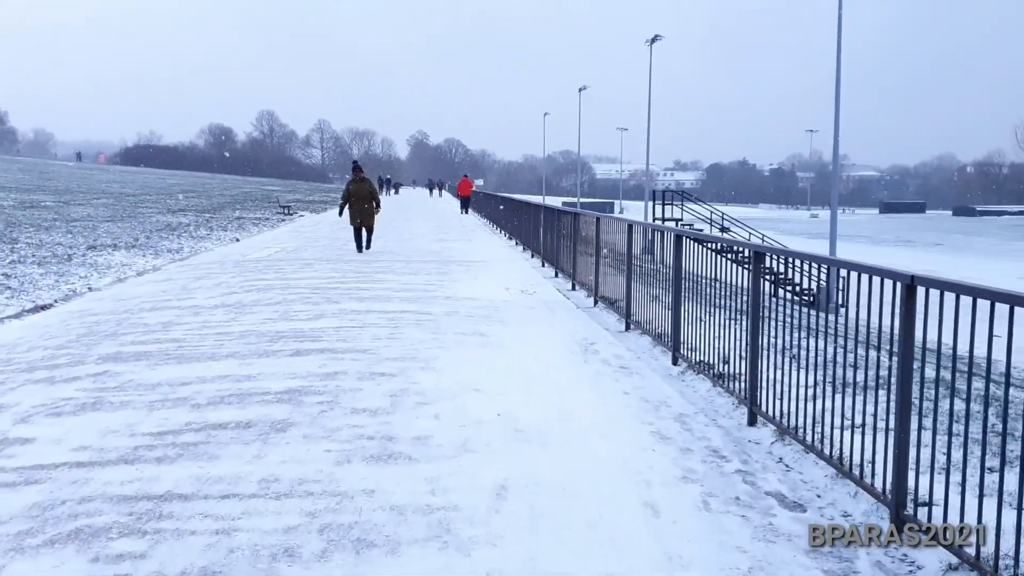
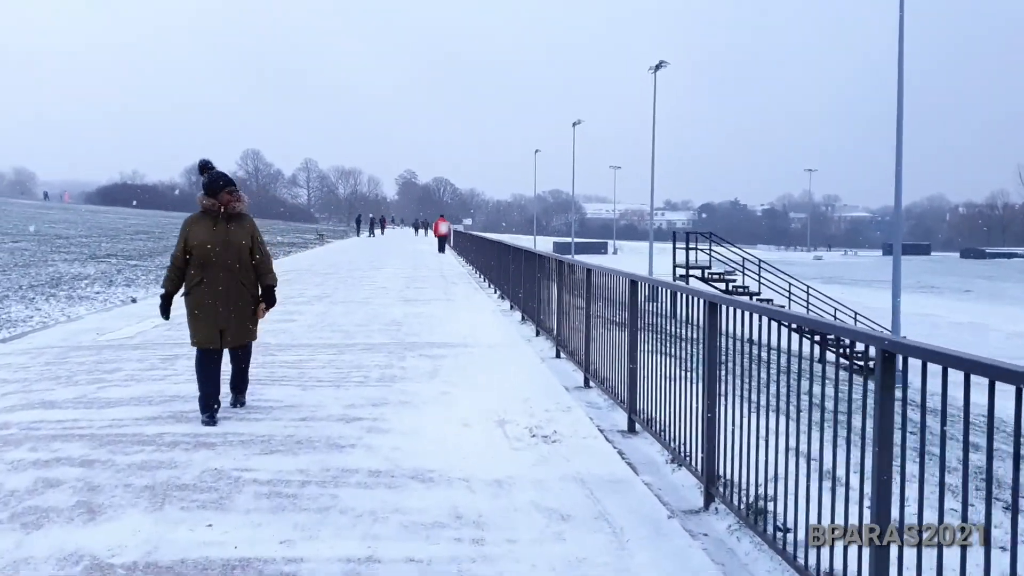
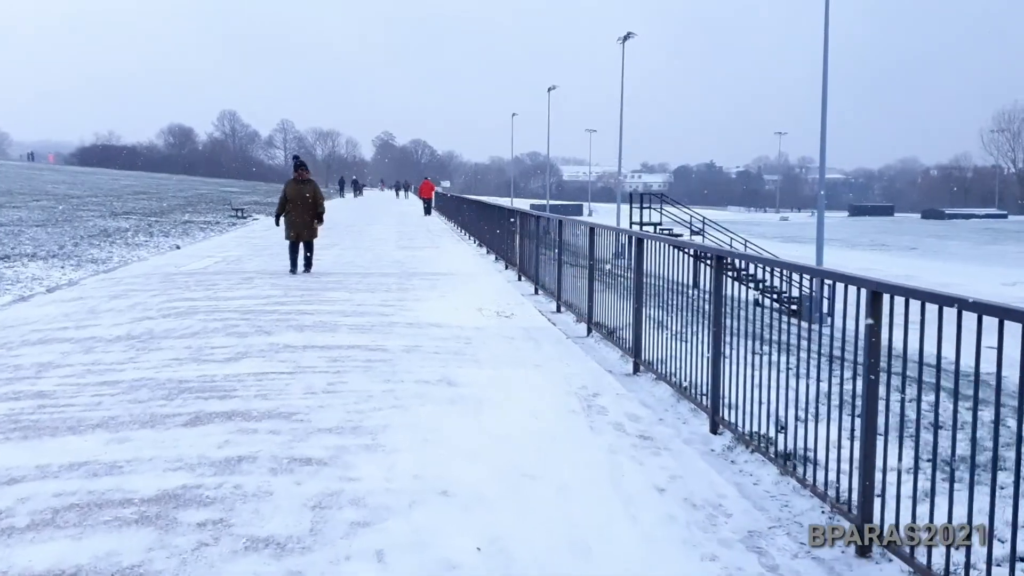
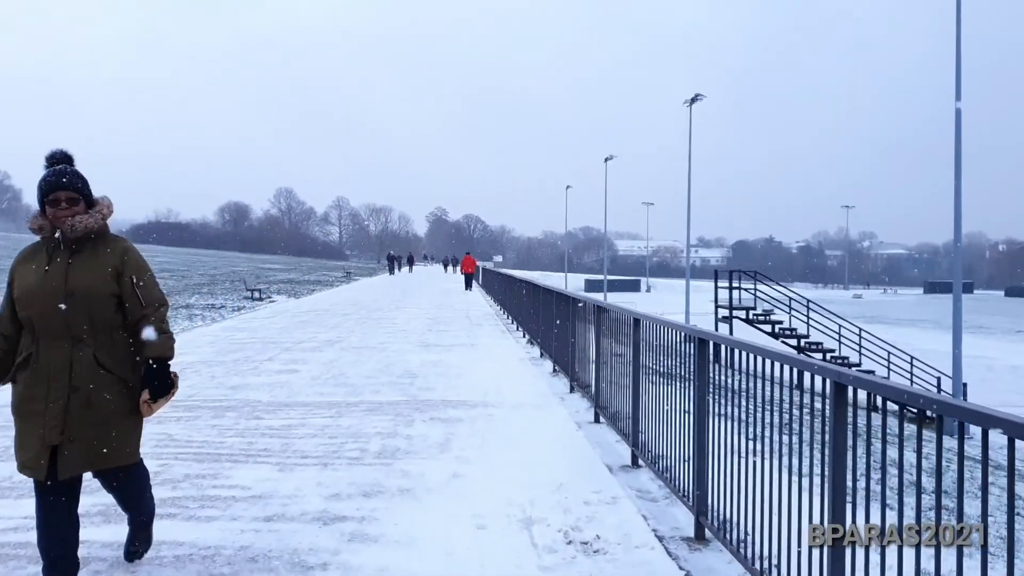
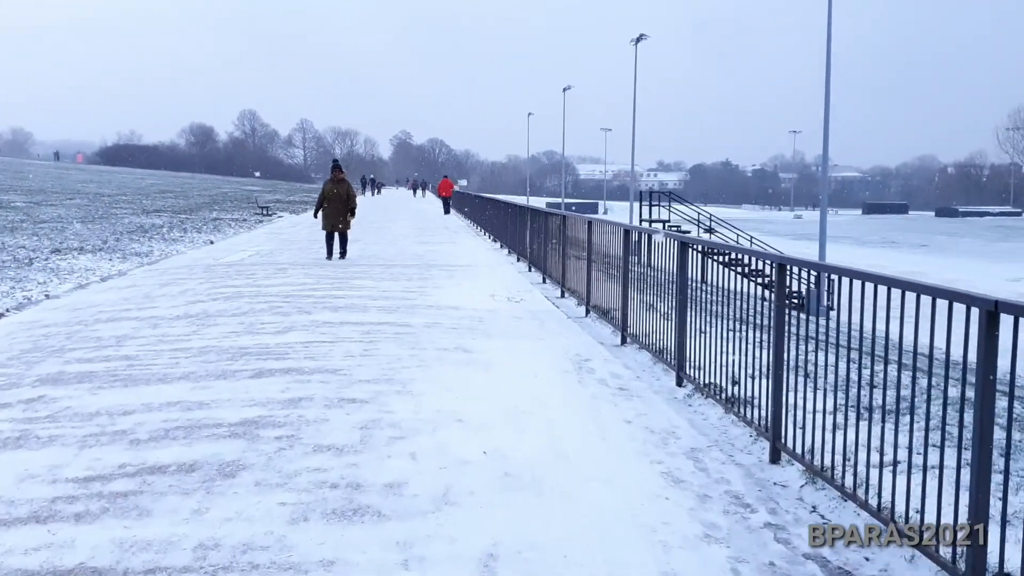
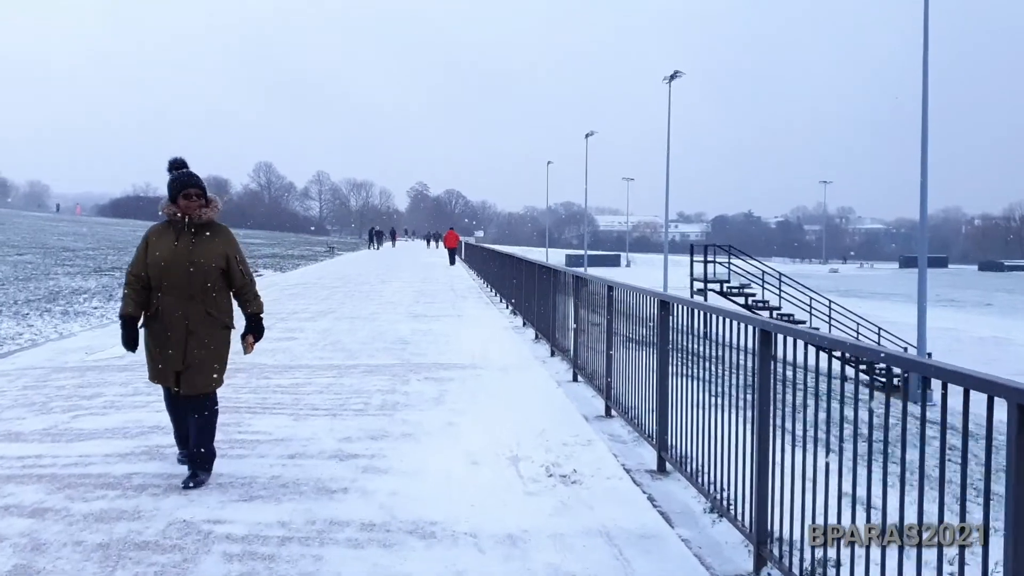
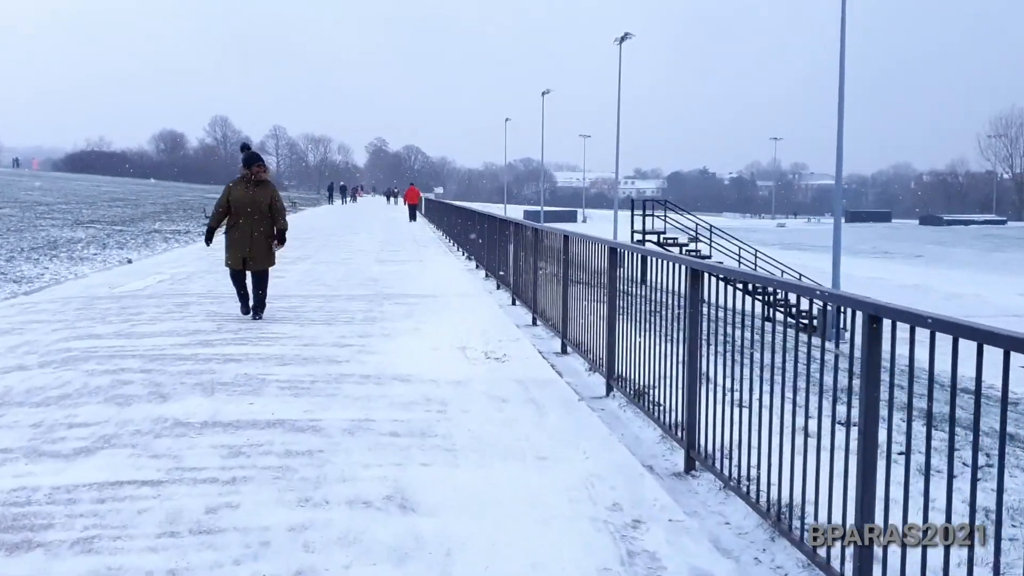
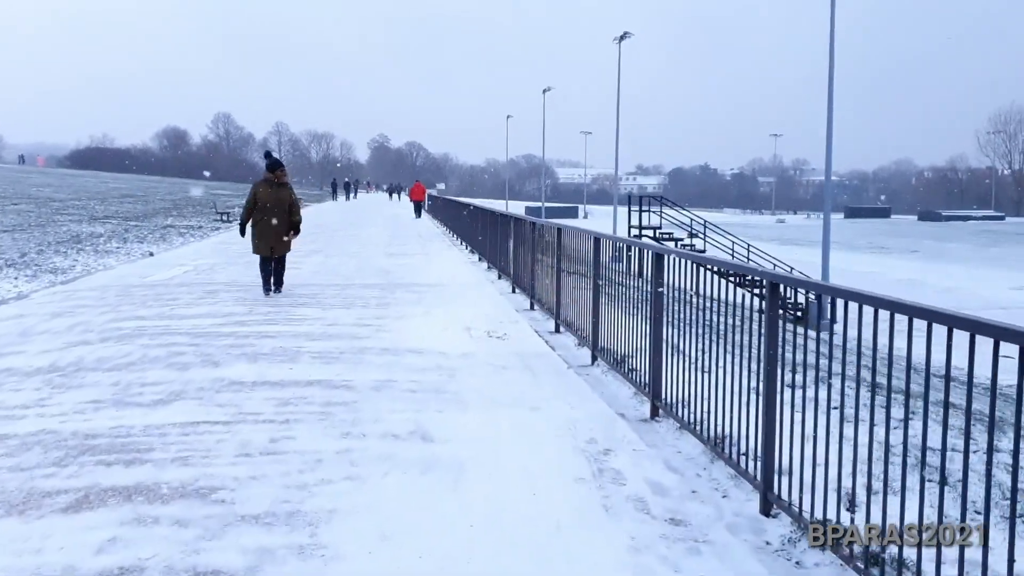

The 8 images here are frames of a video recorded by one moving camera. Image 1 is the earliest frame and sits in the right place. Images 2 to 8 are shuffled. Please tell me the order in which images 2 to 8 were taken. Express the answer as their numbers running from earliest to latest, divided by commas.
5, 3, 8, 7, 2, 6, 4
